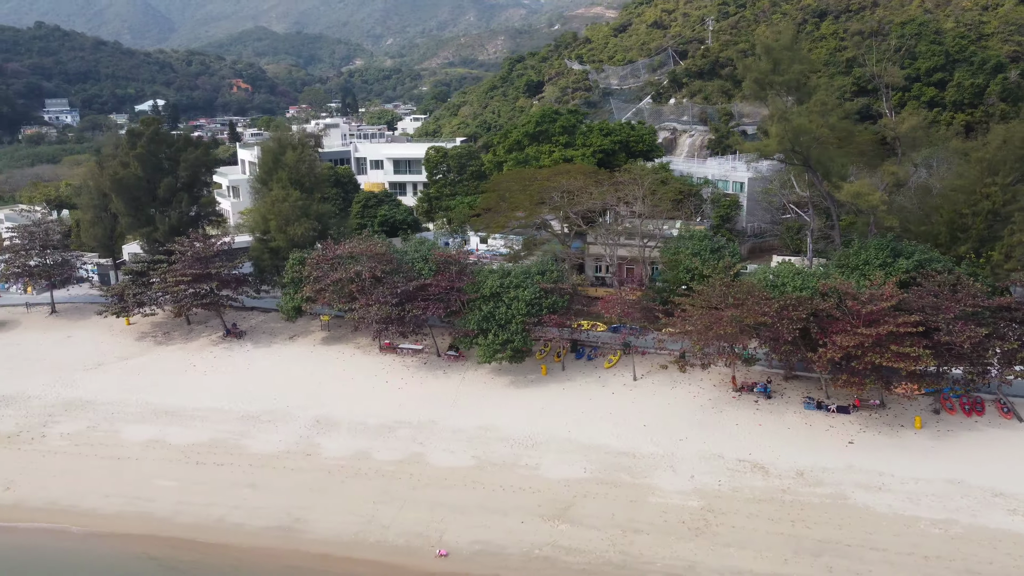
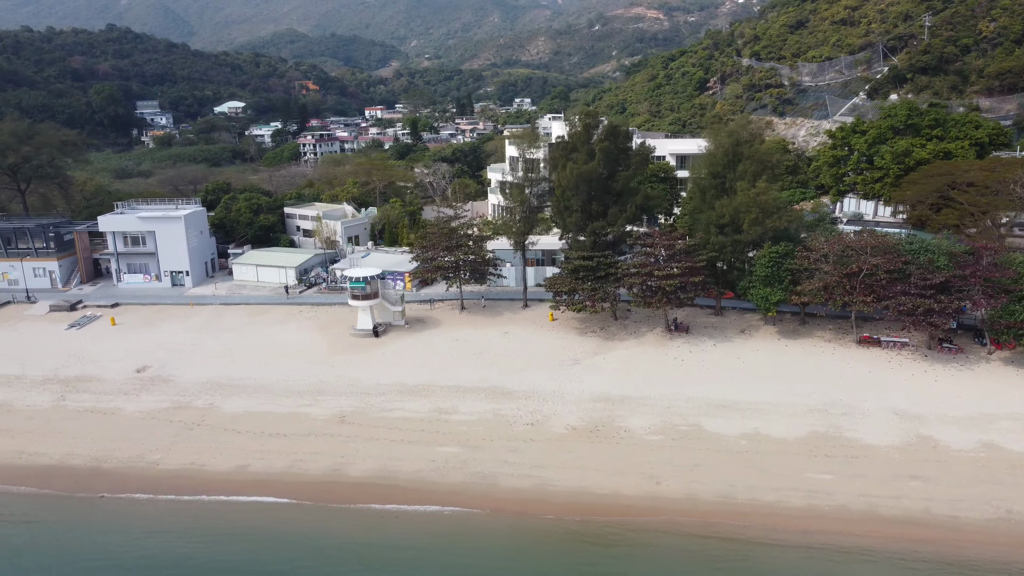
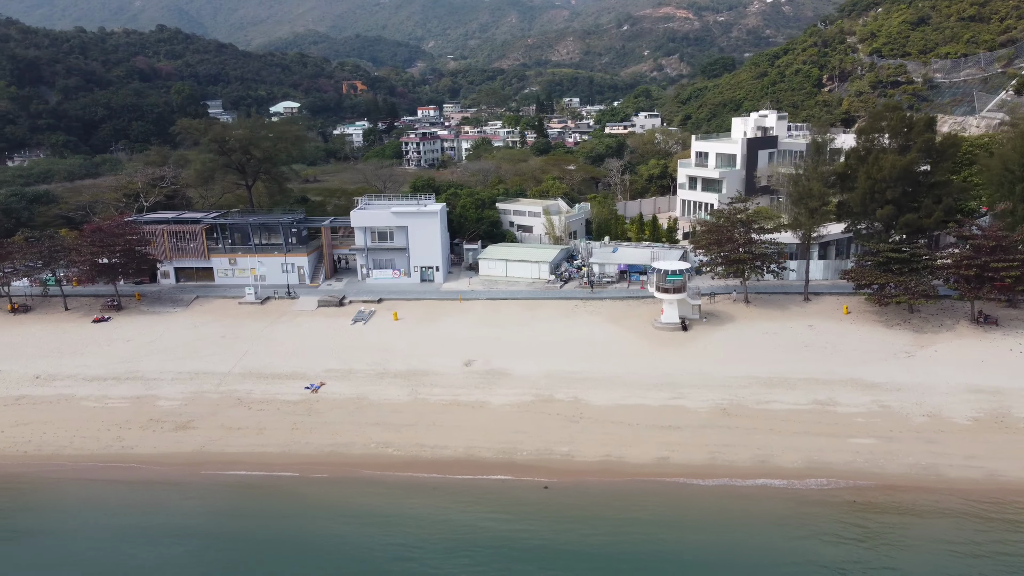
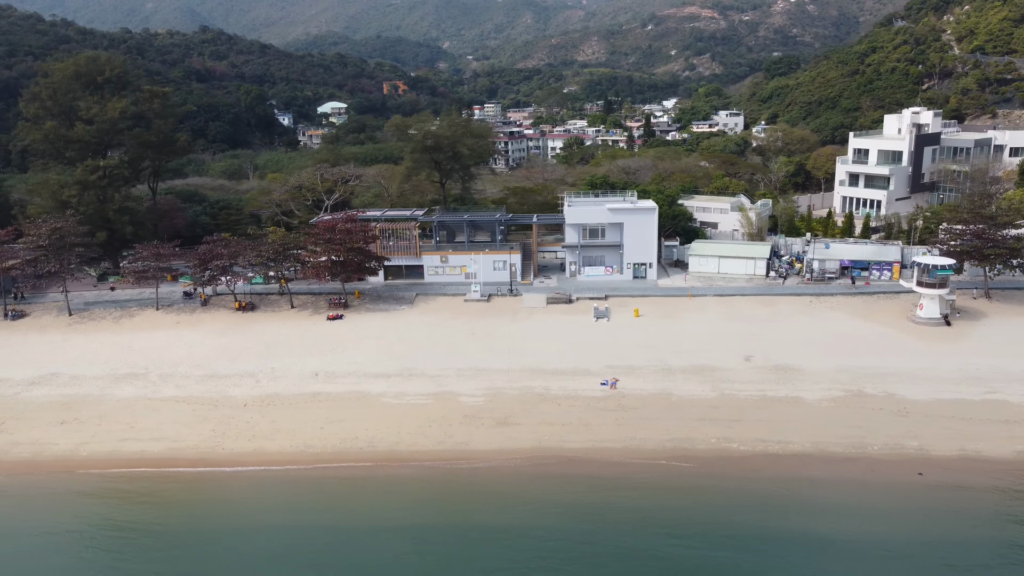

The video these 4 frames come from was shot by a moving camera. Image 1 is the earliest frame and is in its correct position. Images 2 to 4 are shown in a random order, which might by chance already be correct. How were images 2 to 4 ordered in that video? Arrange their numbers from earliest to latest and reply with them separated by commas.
2, 3, 4
